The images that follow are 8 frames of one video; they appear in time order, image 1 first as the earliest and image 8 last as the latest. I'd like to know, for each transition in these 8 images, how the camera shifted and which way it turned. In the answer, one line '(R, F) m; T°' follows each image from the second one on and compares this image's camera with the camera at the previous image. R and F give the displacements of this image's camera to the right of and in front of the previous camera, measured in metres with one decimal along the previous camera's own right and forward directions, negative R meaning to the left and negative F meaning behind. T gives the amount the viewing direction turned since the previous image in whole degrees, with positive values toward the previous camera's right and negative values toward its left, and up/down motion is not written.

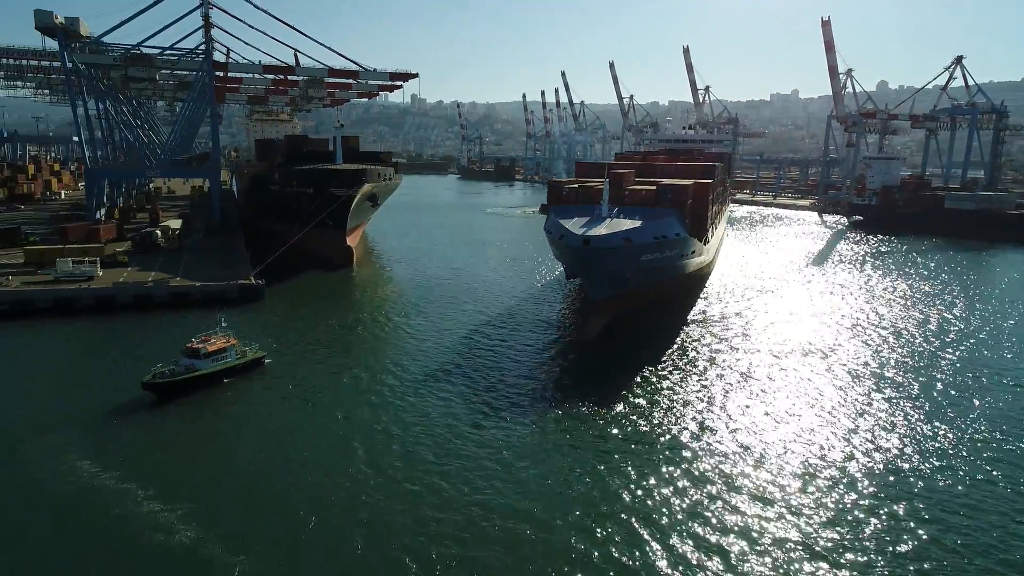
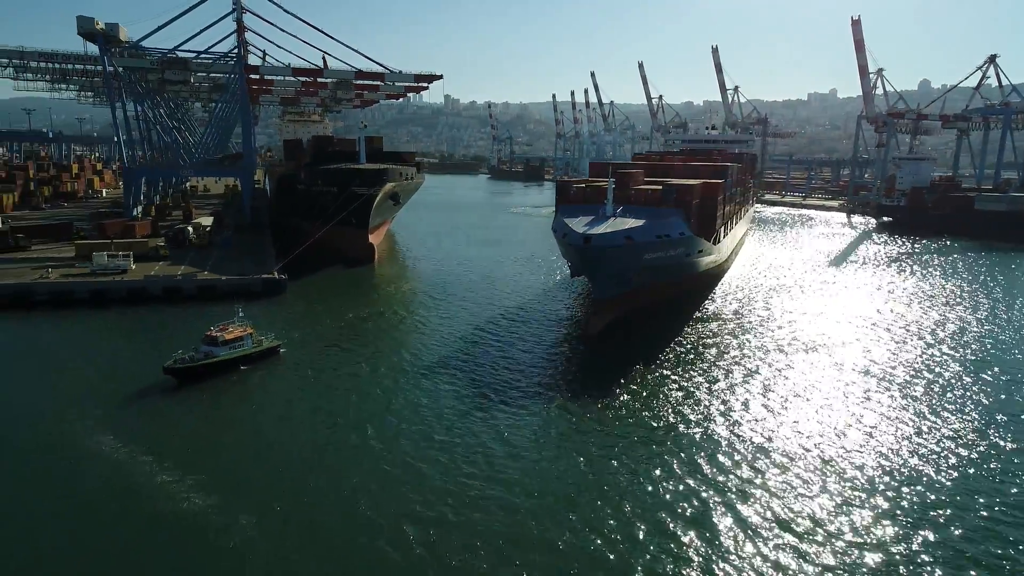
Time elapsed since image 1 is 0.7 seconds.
(+0.8, -0.7) m; -3°
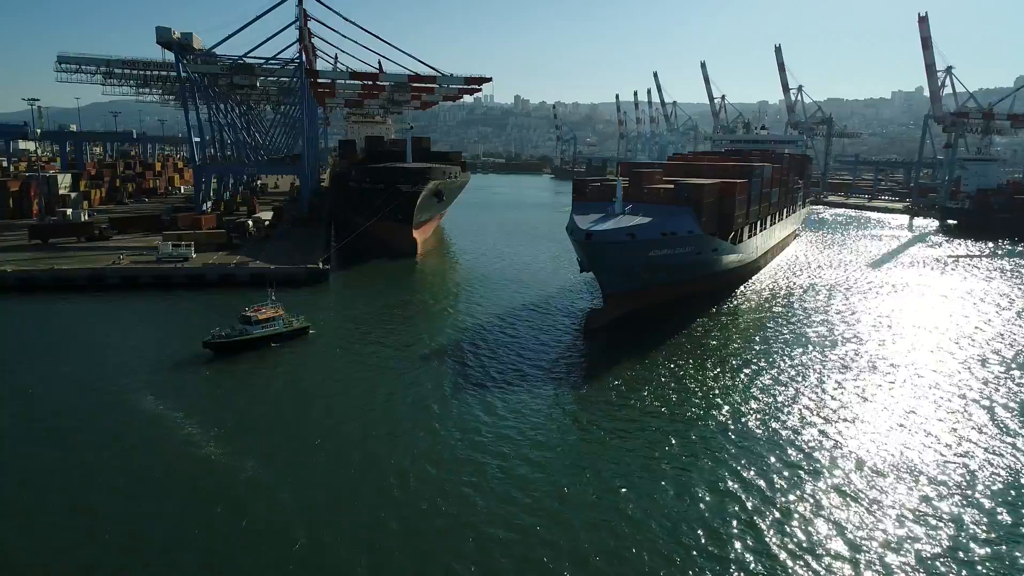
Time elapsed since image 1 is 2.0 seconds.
(+1.8, -1.2) m; -6°
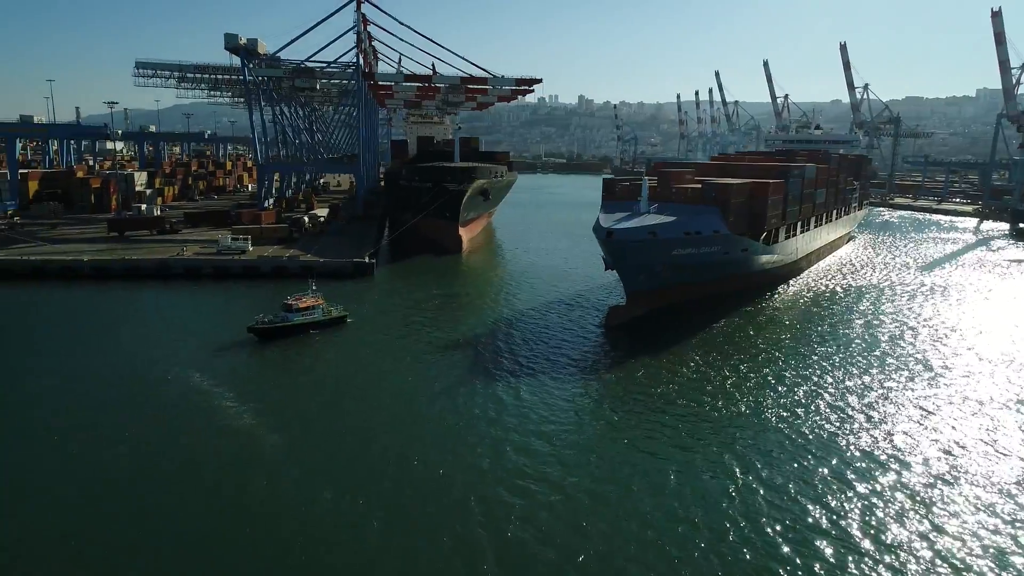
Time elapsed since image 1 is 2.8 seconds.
(+1.1, -0.8) m; -5°
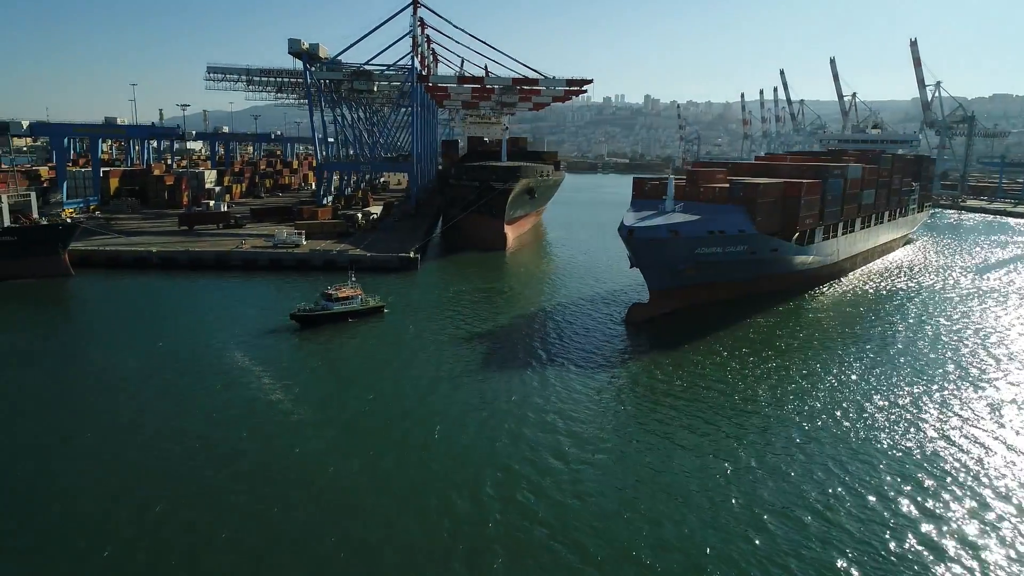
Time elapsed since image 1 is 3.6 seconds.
(+1.2, -0.8) m; -5°
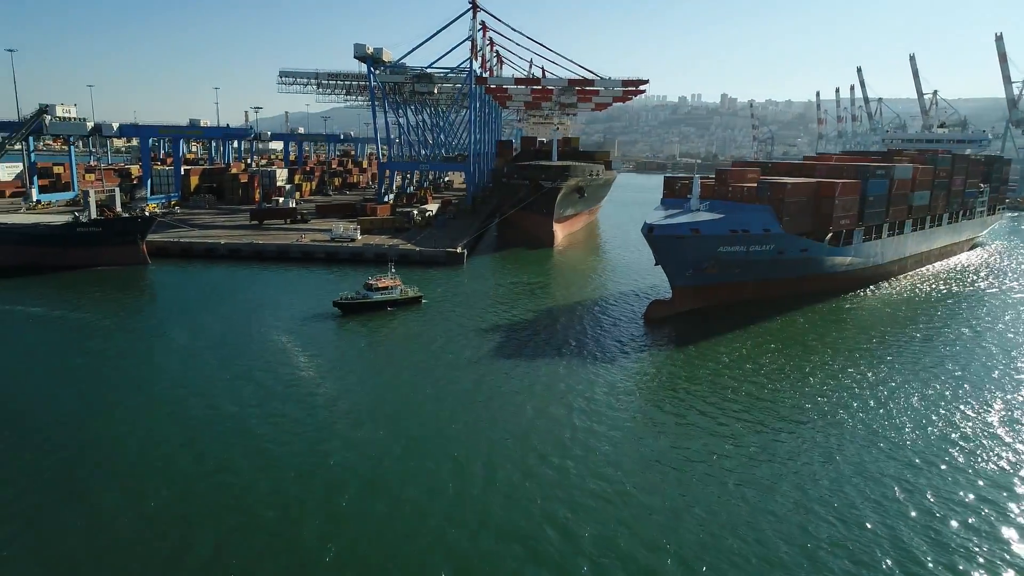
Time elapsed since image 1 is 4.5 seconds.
(+1.5, -1.0) m; -6°
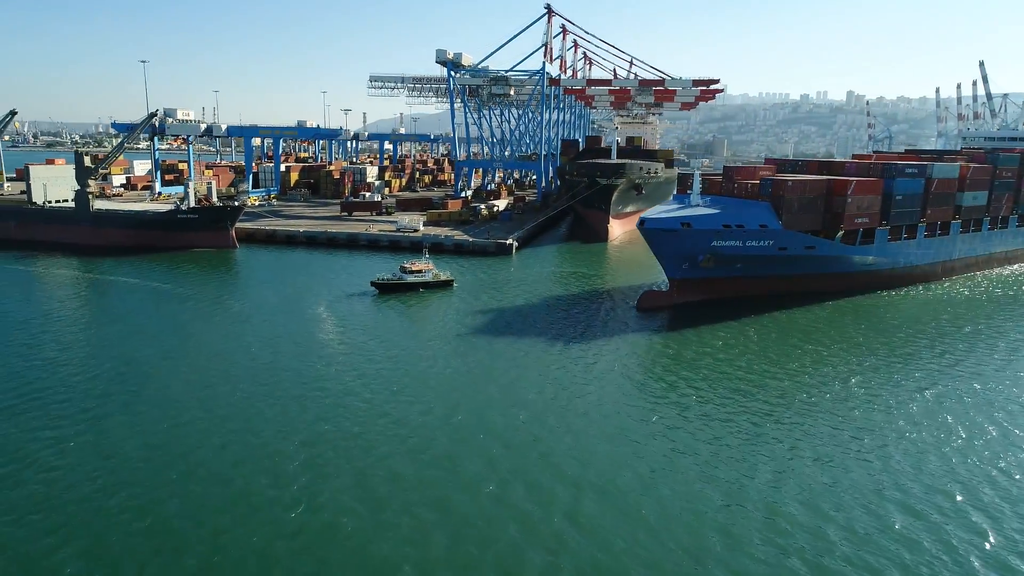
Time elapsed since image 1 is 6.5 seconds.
(+3.5, -2.0) m; -9°
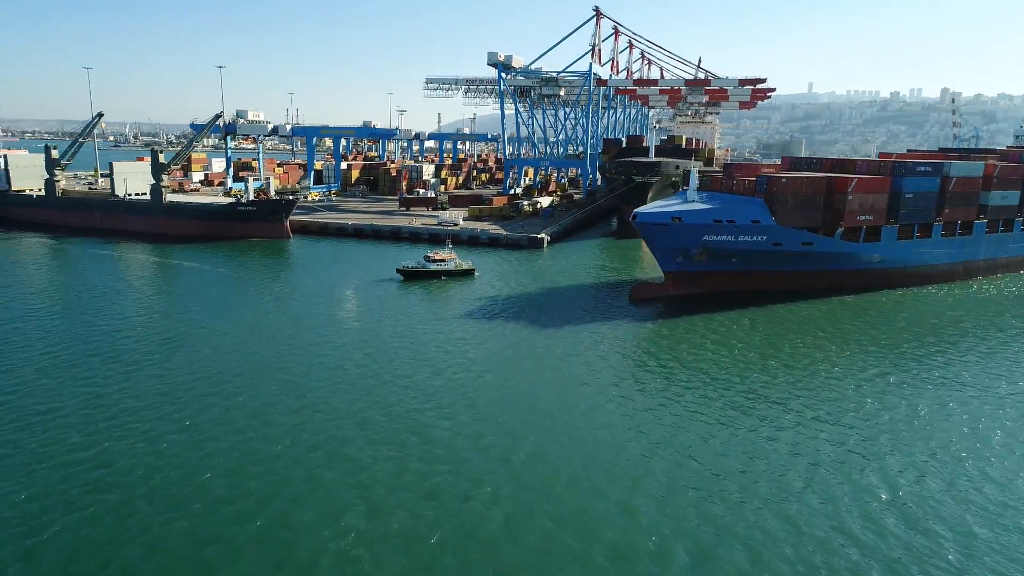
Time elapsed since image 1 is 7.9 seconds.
(+2.6, -1.8) m; -6°
